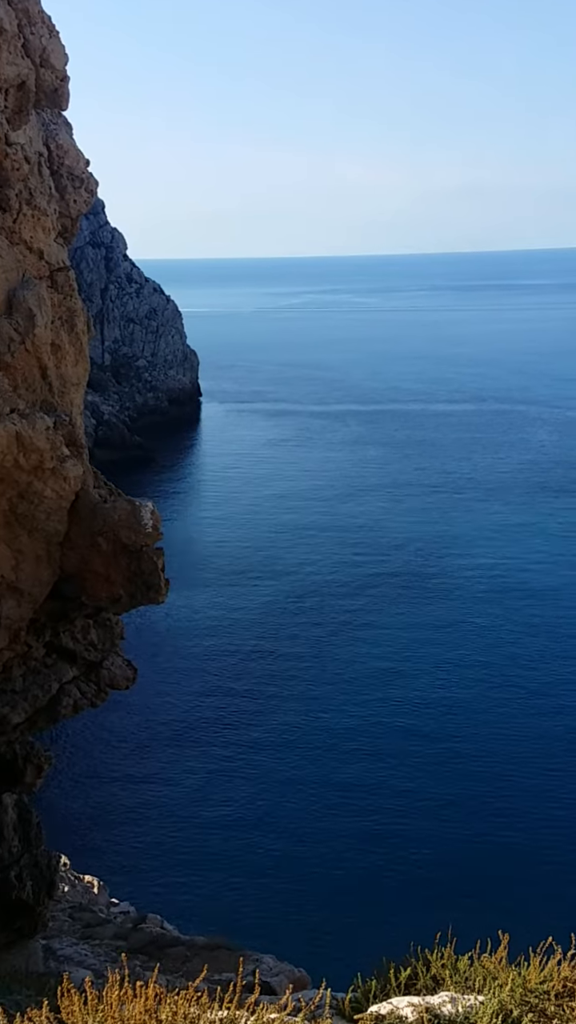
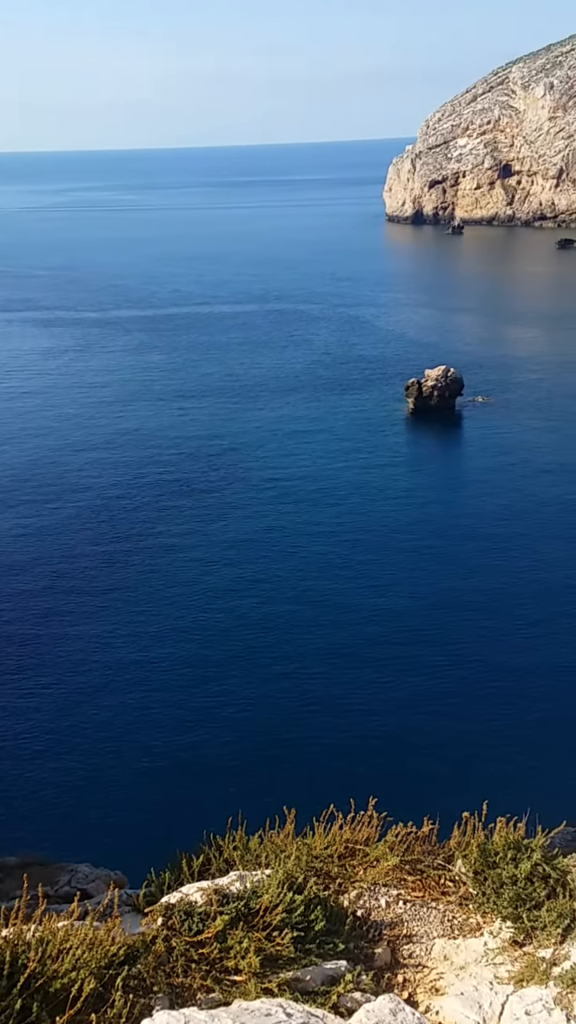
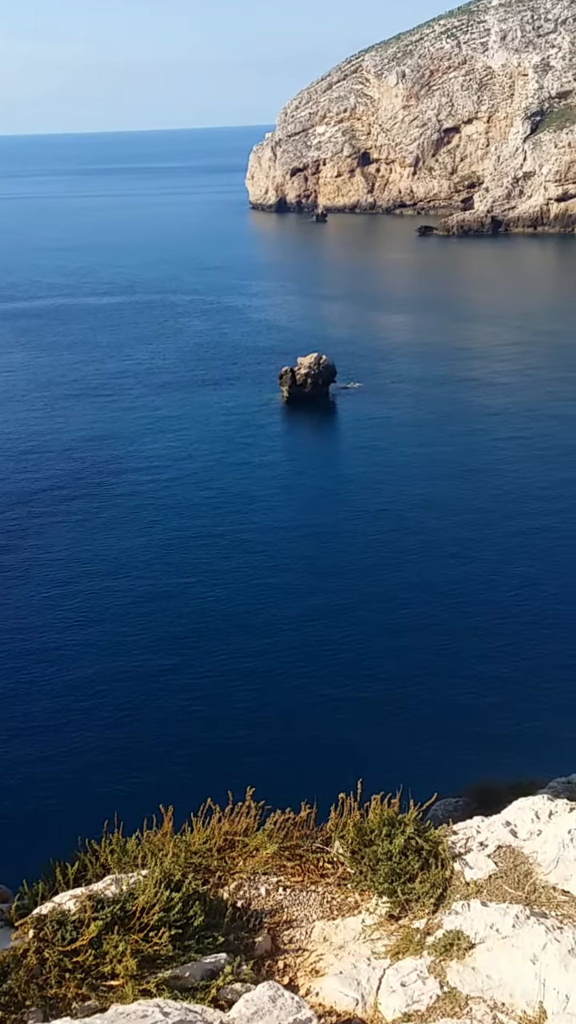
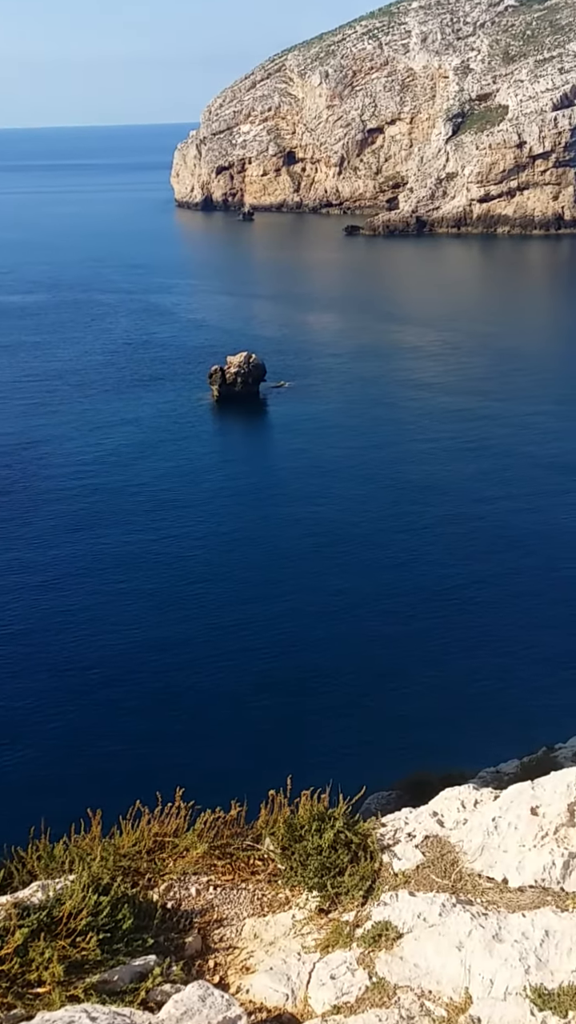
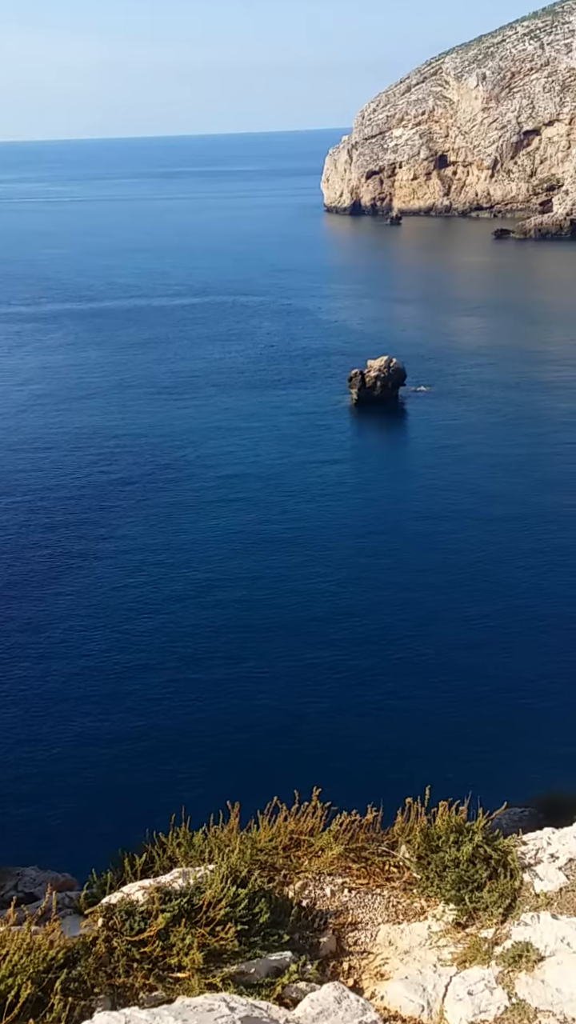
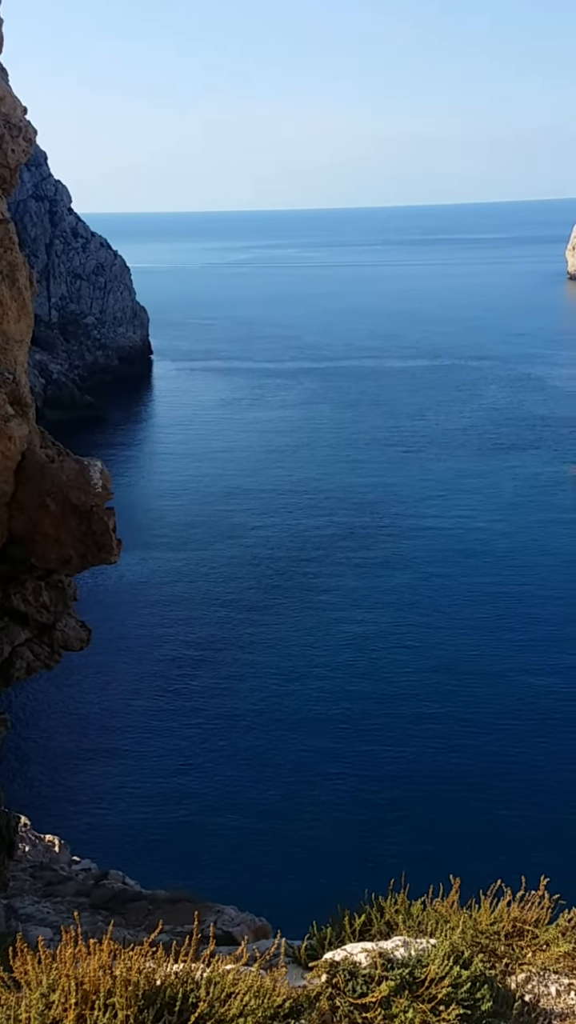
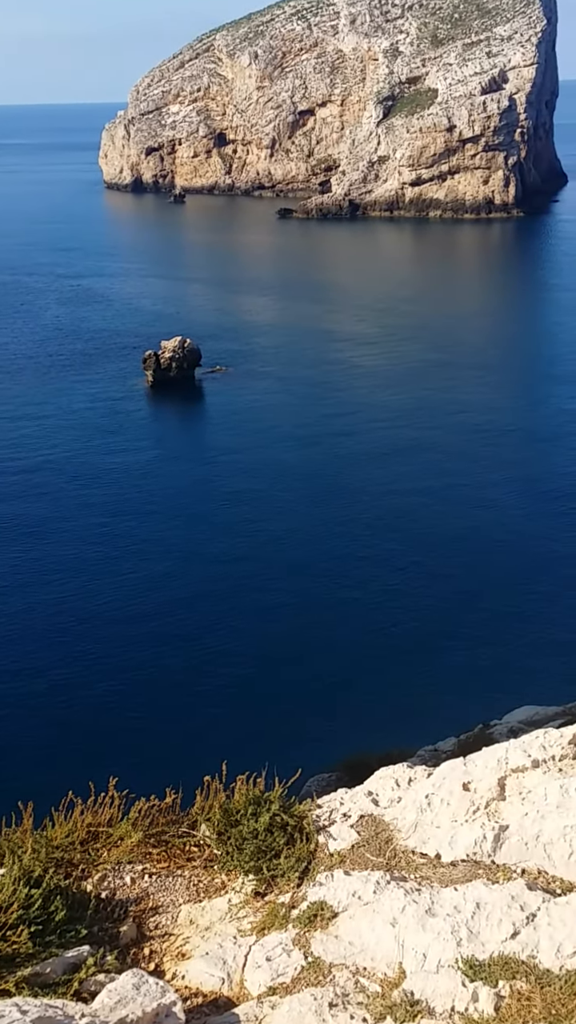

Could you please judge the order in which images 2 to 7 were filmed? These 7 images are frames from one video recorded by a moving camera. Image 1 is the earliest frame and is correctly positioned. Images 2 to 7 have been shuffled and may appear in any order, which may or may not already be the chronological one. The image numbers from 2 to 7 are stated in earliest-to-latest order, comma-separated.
6, 2, 5, 3, 4, 7
